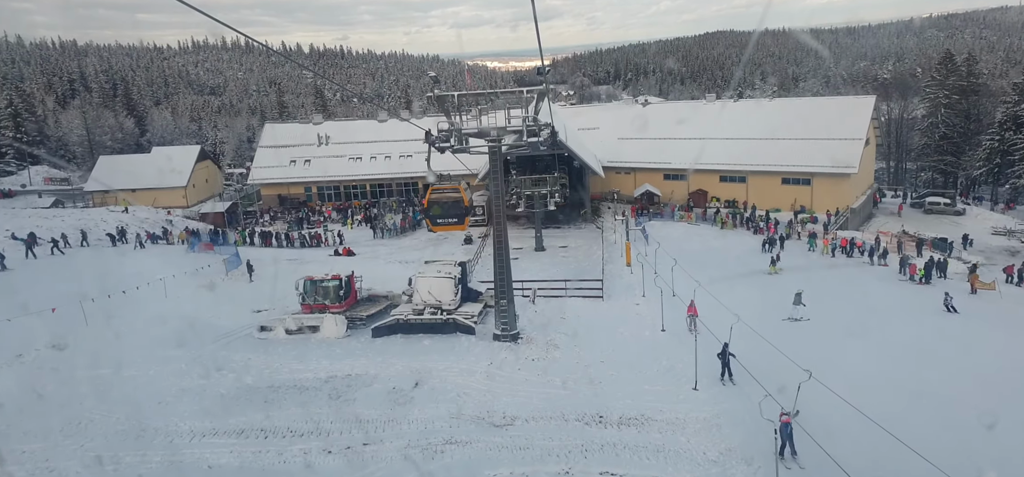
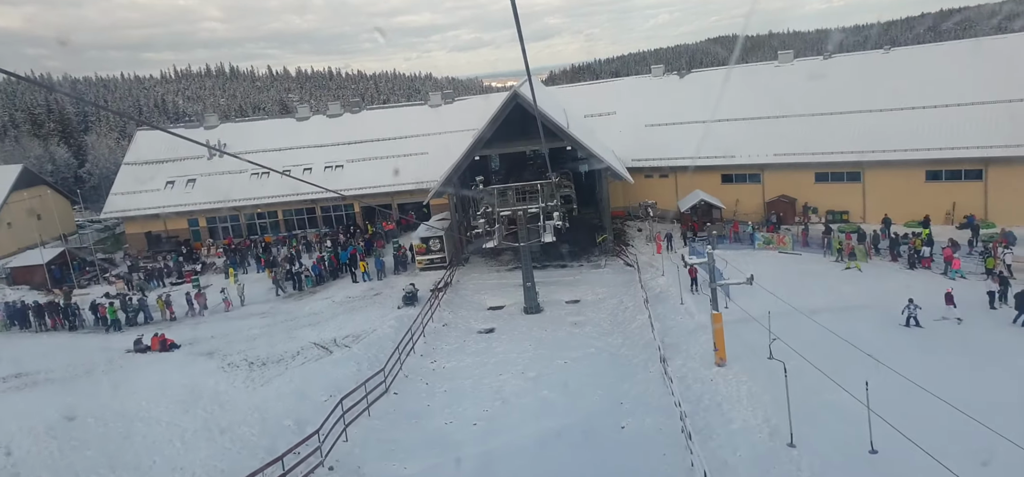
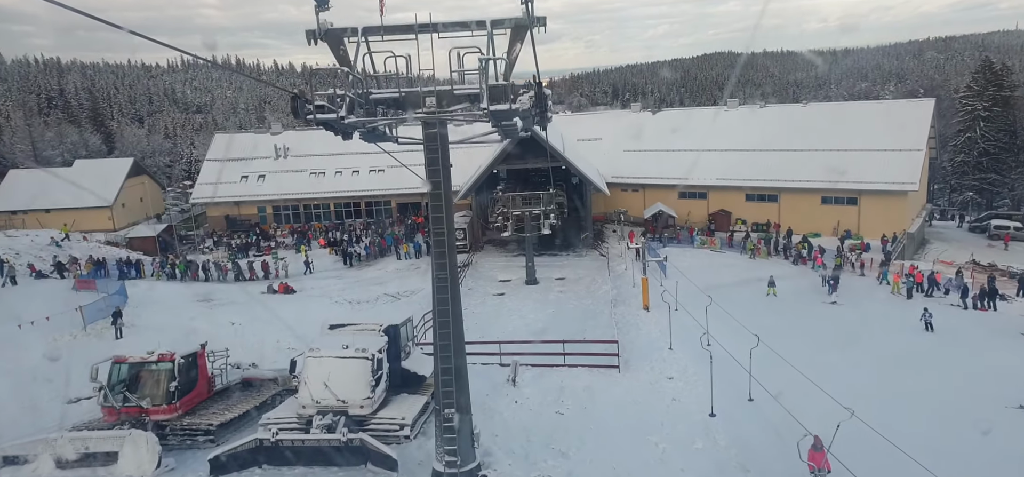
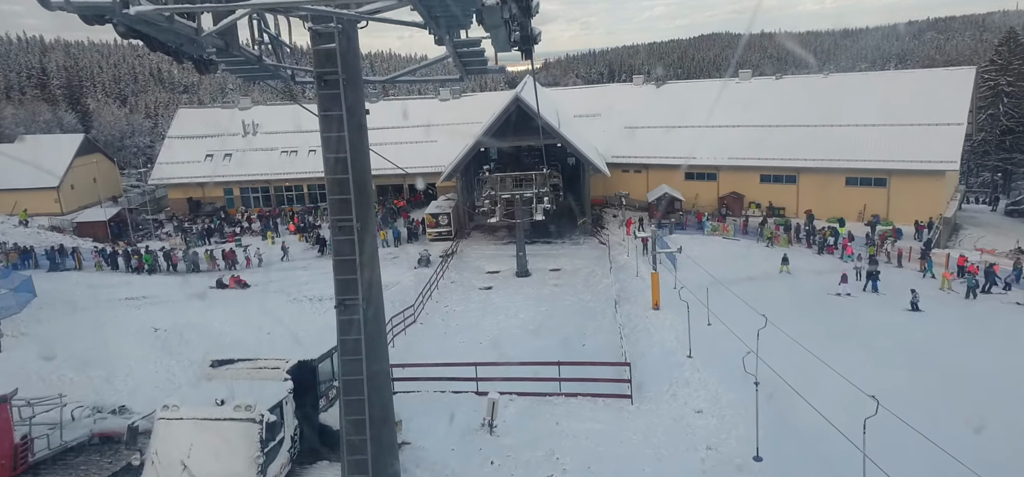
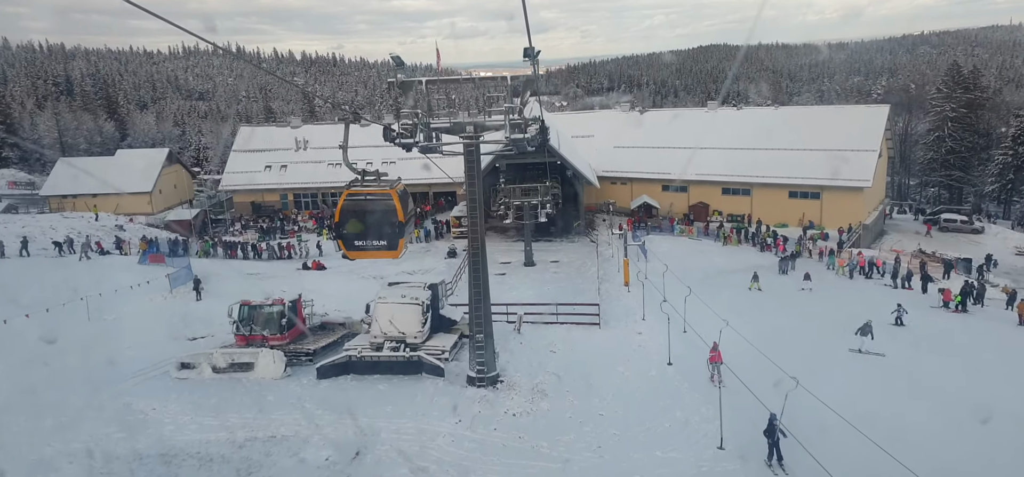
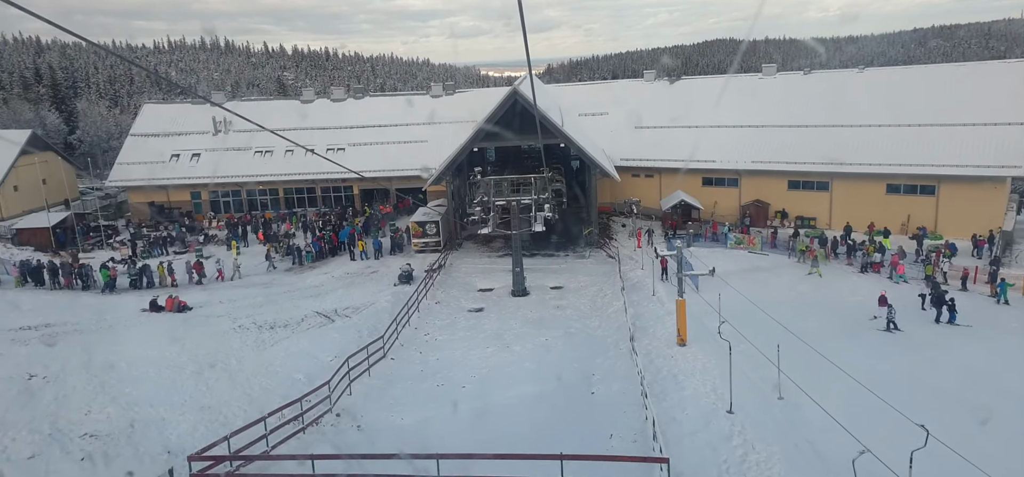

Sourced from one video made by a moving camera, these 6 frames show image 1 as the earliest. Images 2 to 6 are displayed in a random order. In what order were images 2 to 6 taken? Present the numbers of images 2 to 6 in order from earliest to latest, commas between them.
5, 3, 4, 6, 2
